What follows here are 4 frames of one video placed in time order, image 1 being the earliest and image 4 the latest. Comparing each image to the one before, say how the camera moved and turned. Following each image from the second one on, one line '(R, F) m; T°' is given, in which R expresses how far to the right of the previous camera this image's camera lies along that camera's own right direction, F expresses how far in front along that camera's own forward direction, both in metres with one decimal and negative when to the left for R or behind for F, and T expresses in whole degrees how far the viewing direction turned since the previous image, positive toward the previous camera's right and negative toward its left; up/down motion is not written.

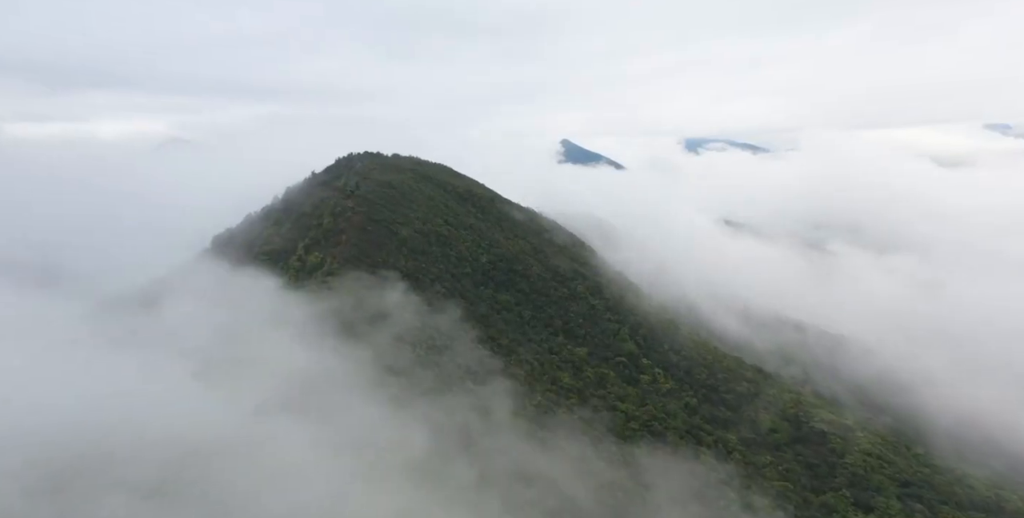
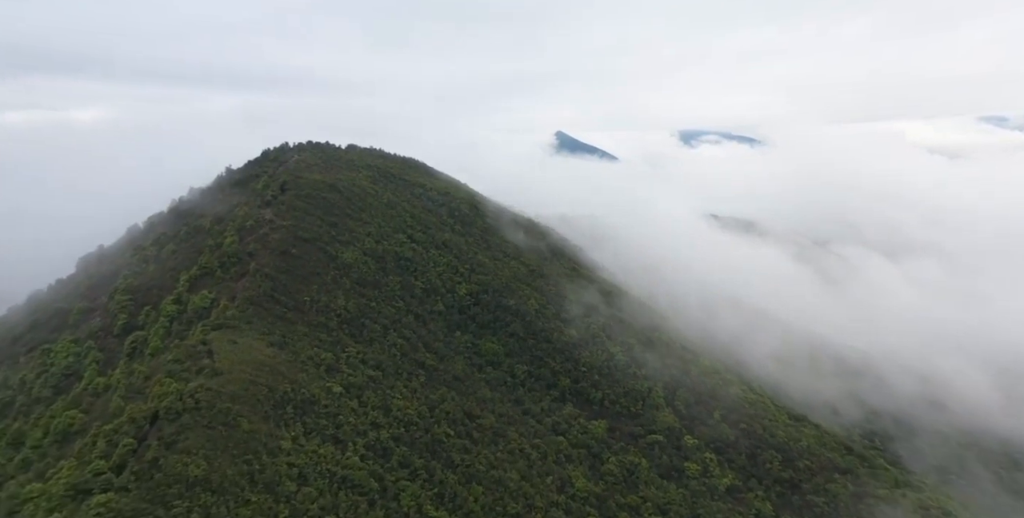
(+0.7, +19.8) m; 0°
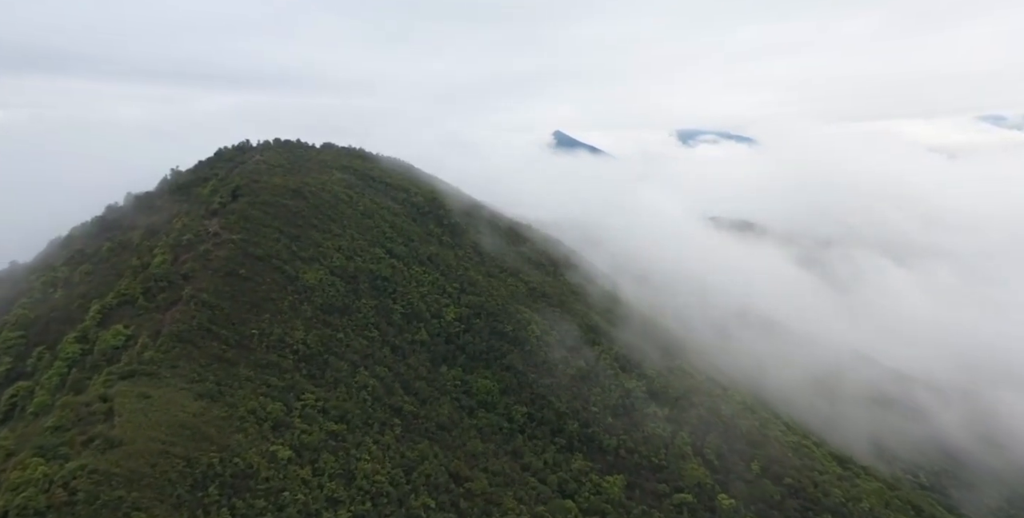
(+0.2, +8.2) m; 0°
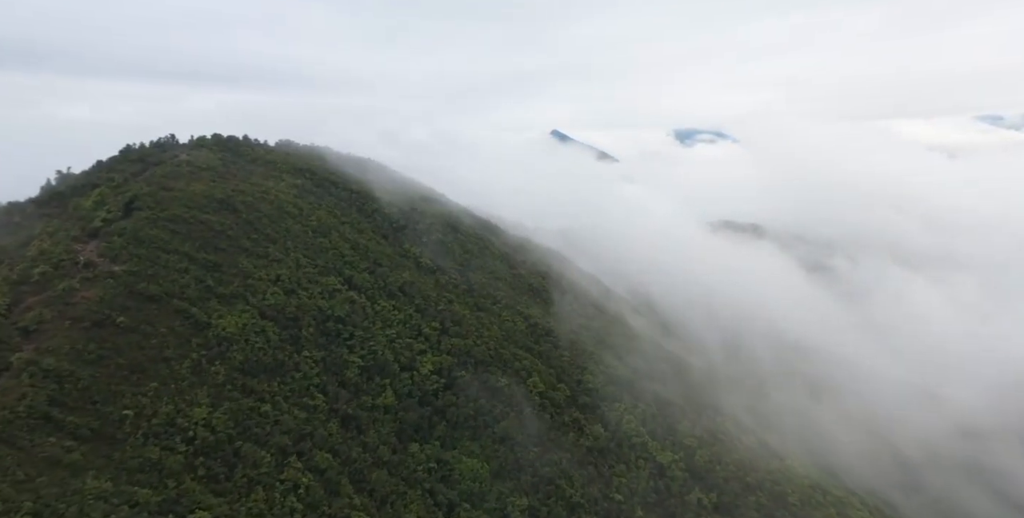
(+0.2, +11.0) m; 0°
